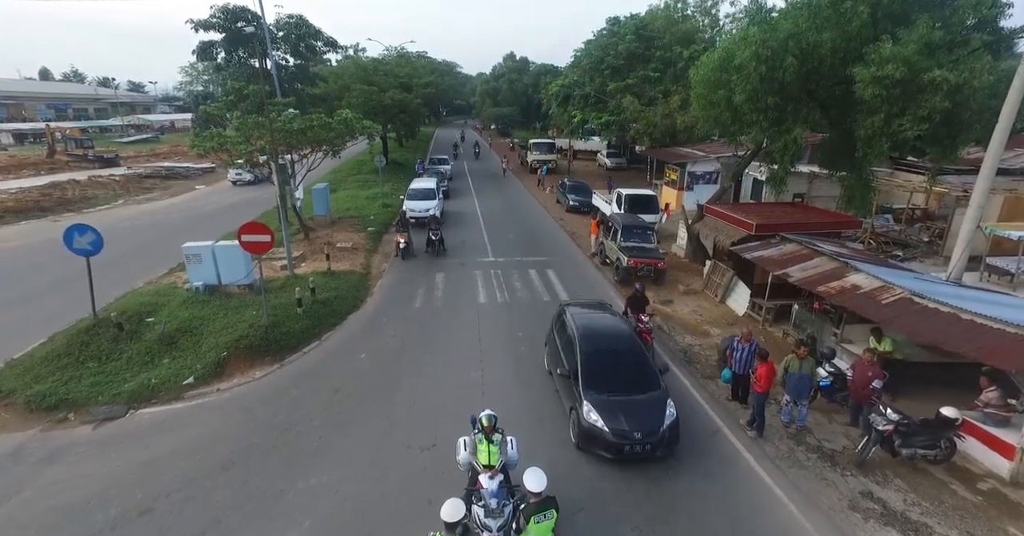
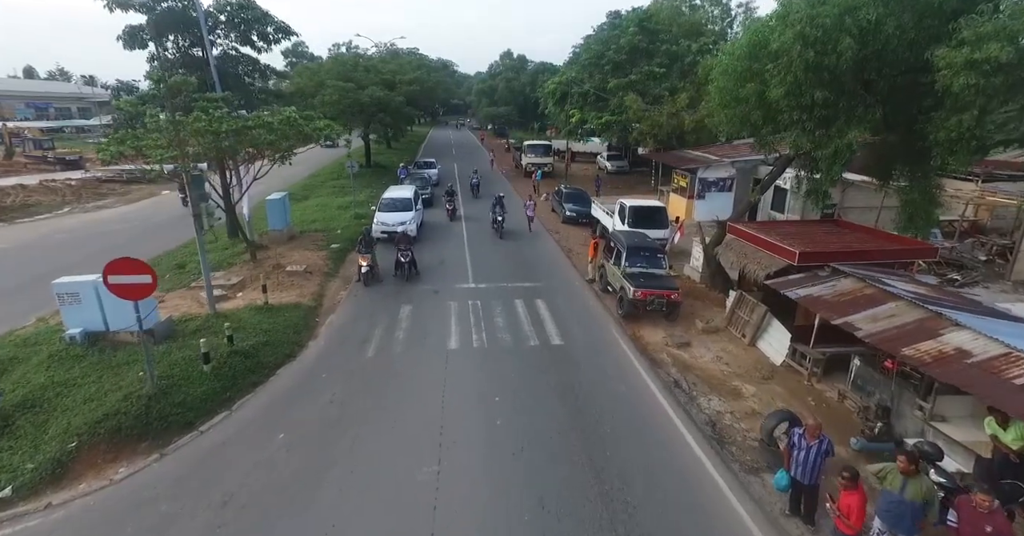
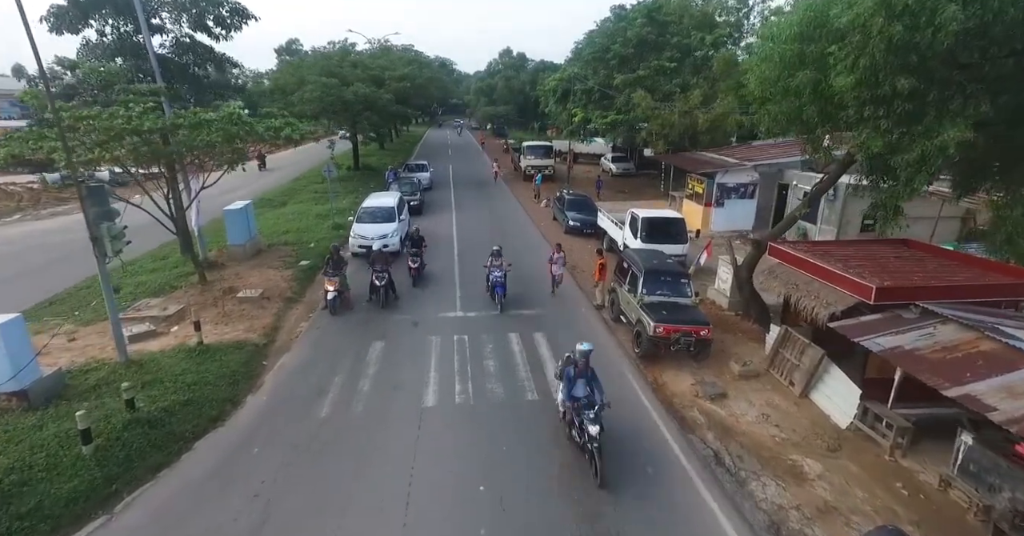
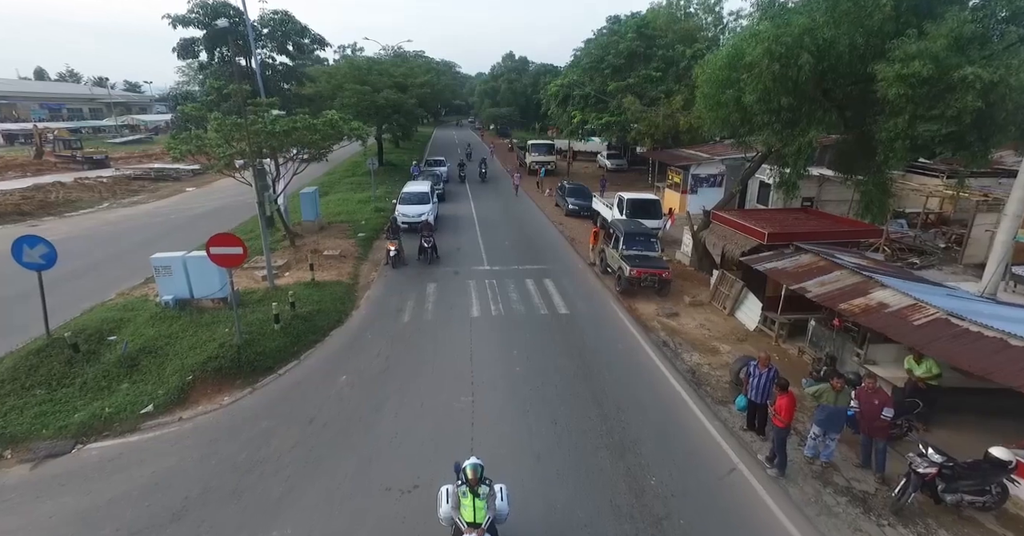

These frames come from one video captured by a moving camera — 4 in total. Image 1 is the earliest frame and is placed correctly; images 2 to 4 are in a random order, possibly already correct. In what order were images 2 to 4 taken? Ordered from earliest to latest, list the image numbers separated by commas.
4, 2, 3
